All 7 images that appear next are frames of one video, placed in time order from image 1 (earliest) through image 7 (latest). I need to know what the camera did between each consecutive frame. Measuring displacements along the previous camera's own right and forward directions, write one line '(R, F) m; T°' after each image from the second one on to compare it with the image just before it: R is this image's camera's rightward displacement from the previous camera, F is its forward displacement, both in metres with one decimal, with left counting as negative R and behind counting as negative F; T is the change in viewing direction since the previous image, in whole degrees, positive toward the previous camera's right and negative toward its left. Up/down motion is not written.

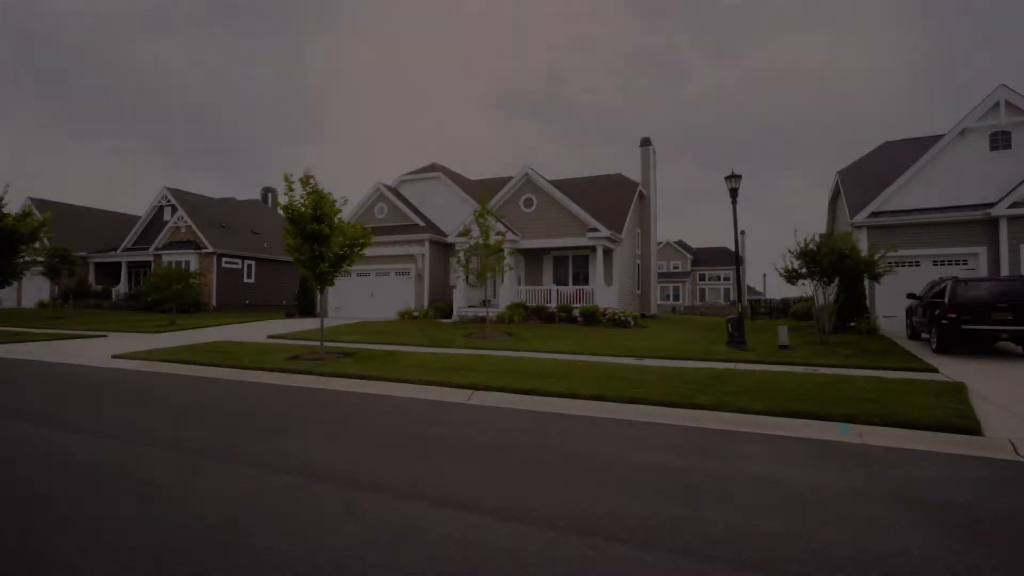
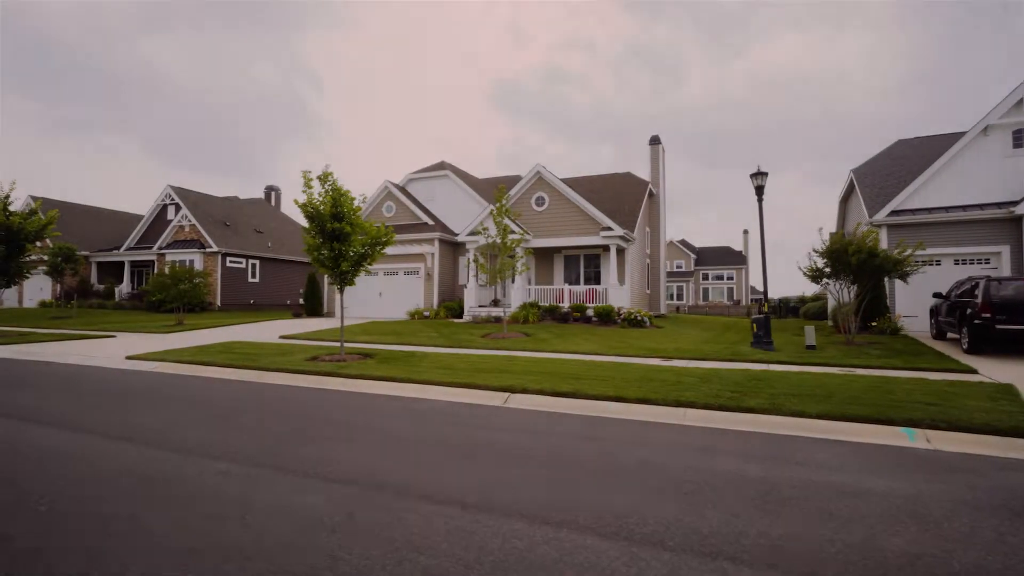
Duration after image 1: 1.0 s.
(-0.6, +0.3) m; 0°
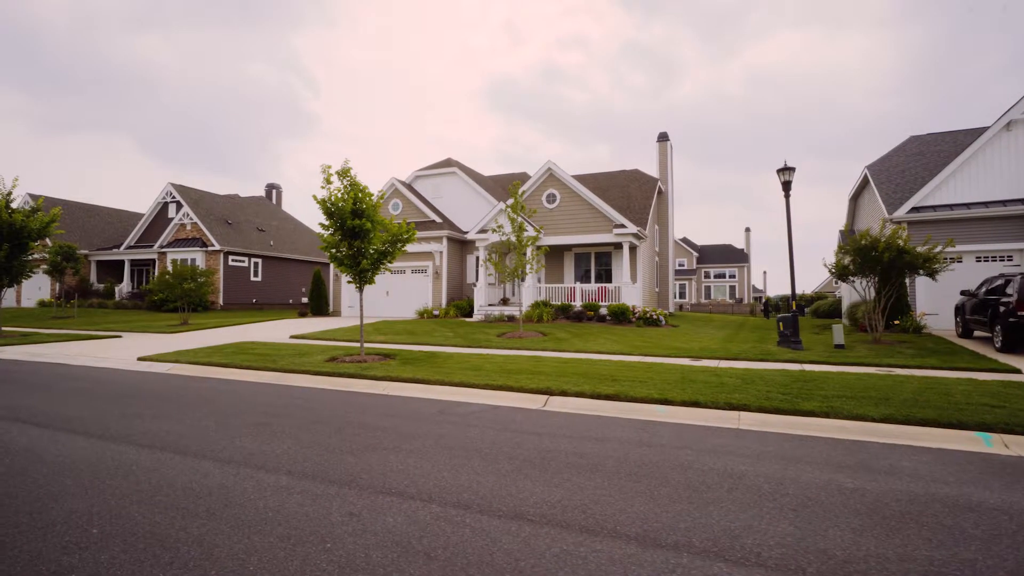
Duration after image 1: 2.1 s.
(-0.6, +0.3) m; 0°
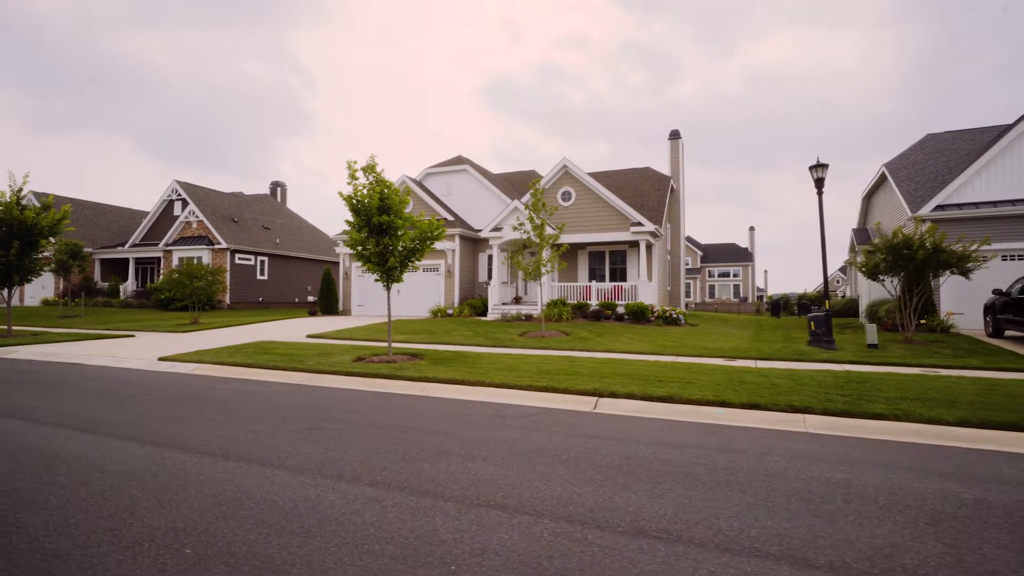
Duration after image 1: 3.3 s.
(-0.7, +0.3) m; 0°
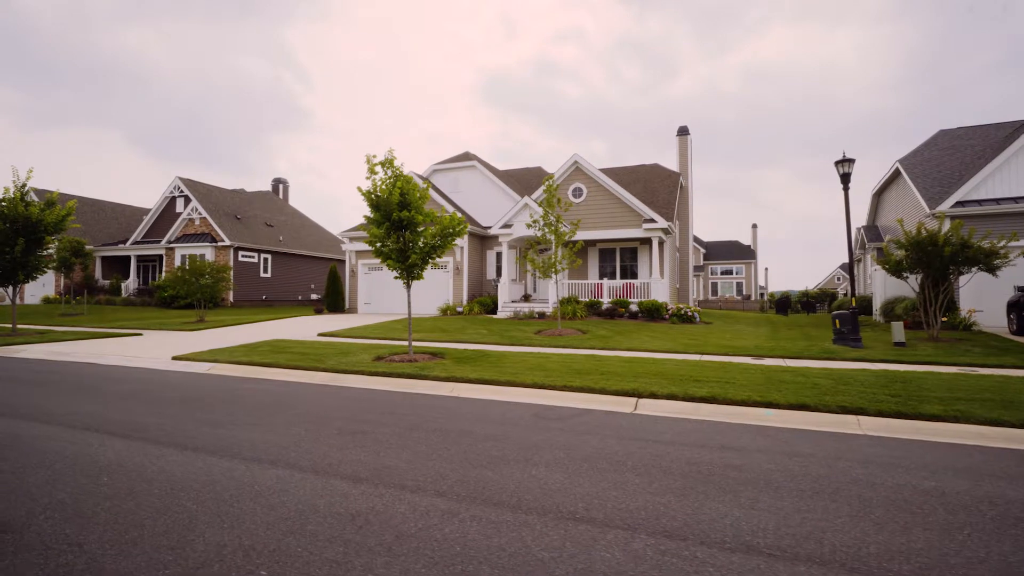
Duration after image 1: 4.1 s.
(-0.6, +0.3) m; 0°
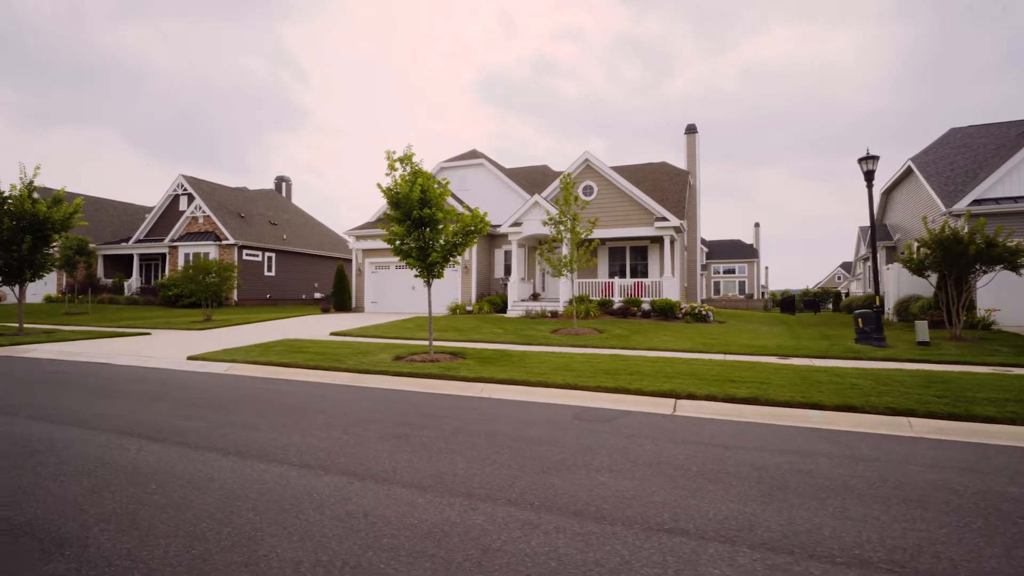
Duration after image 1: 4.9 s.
(-0.5, +0.2) m; 0°
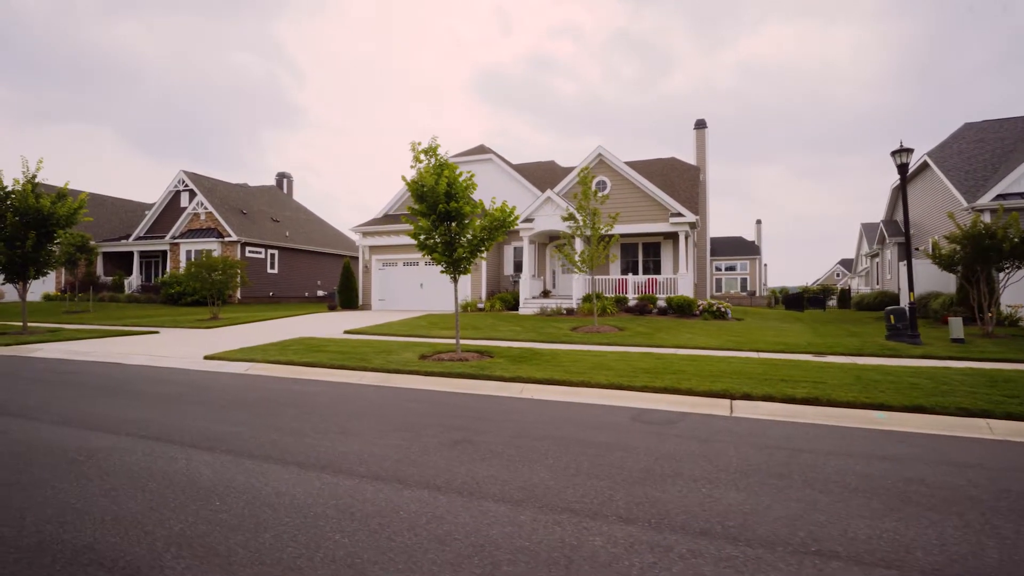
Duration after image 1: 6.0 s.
(-0.7, +0.4) m; 0°
